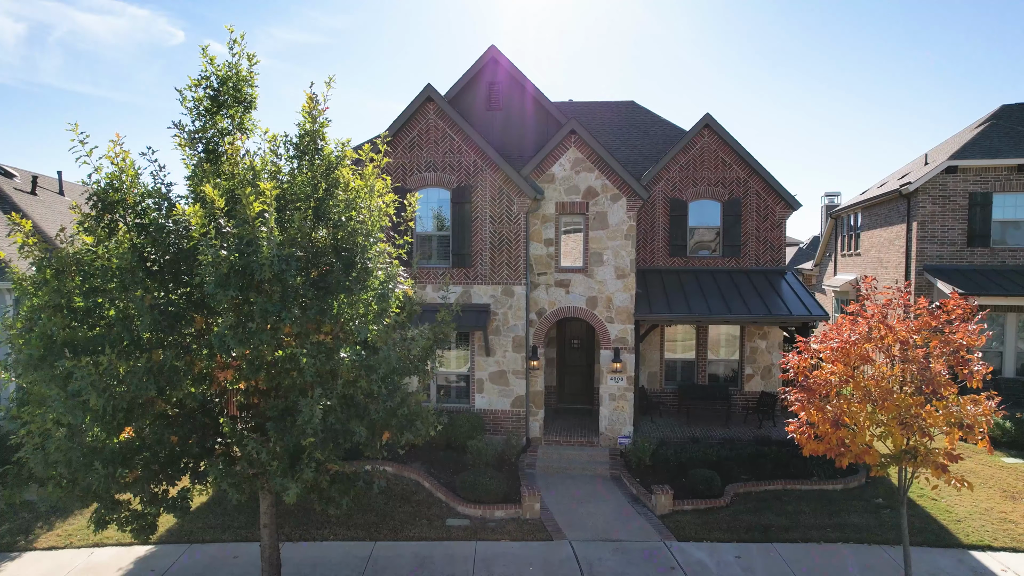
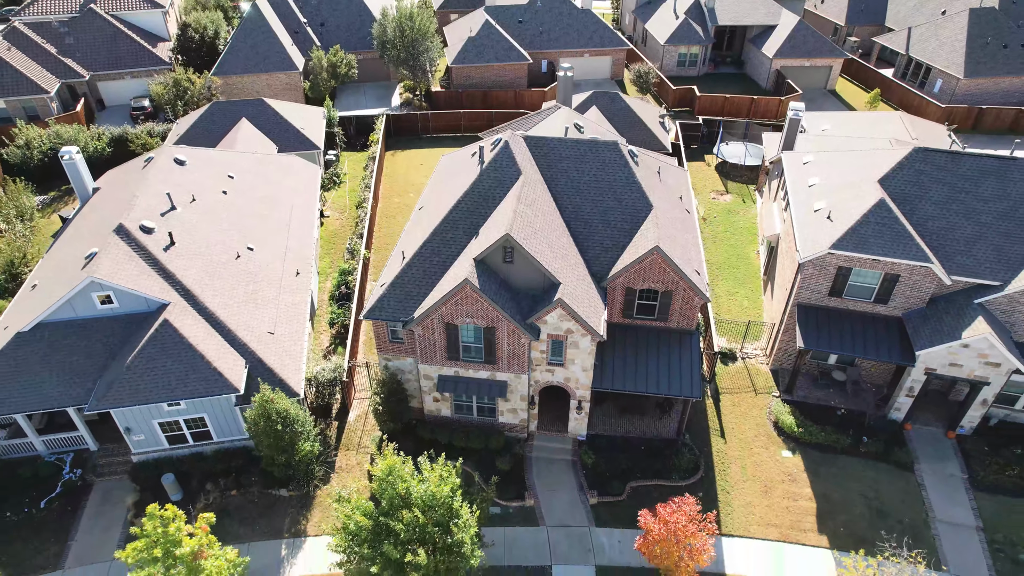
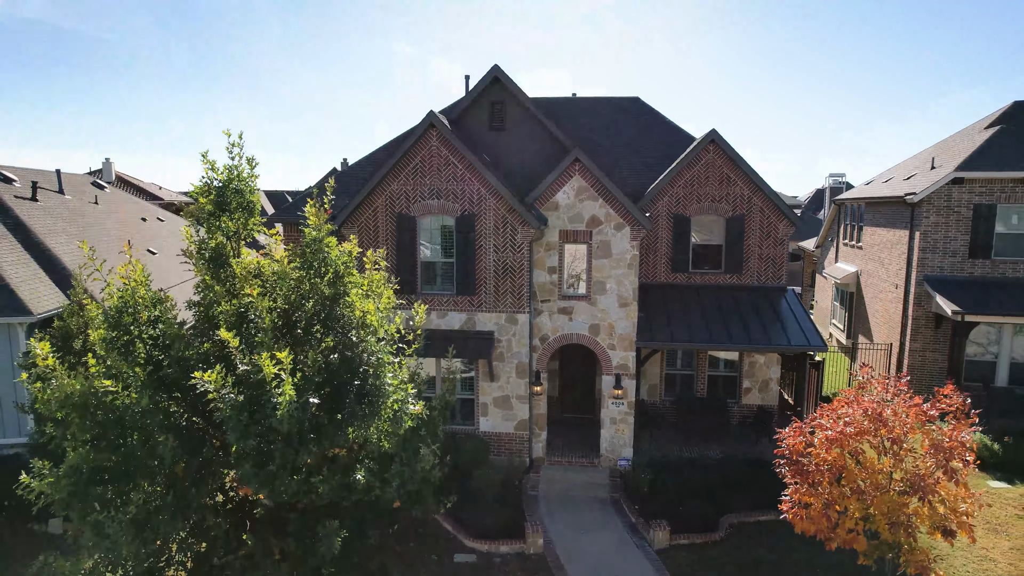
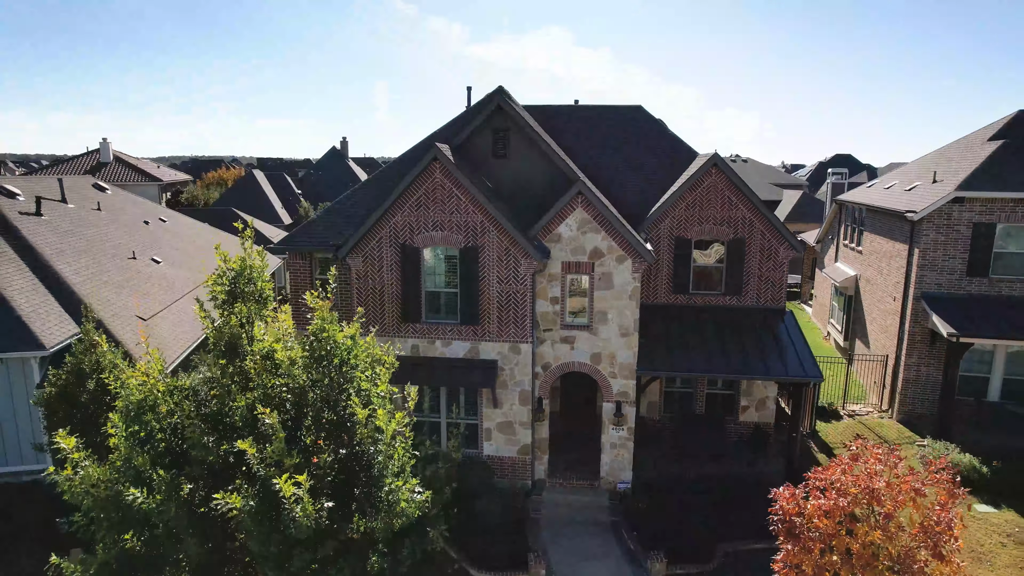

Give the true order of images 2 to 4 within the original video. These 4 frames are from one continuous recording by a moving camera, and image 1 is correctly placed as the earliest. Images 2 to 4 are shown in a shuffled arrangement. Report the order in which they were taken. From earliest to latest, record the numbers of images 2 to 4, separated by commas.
3, 4, 2
